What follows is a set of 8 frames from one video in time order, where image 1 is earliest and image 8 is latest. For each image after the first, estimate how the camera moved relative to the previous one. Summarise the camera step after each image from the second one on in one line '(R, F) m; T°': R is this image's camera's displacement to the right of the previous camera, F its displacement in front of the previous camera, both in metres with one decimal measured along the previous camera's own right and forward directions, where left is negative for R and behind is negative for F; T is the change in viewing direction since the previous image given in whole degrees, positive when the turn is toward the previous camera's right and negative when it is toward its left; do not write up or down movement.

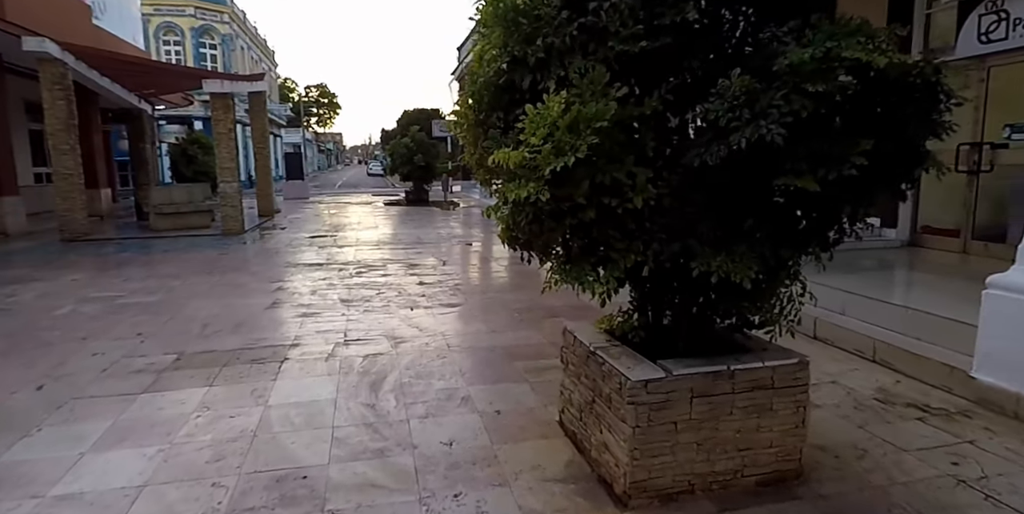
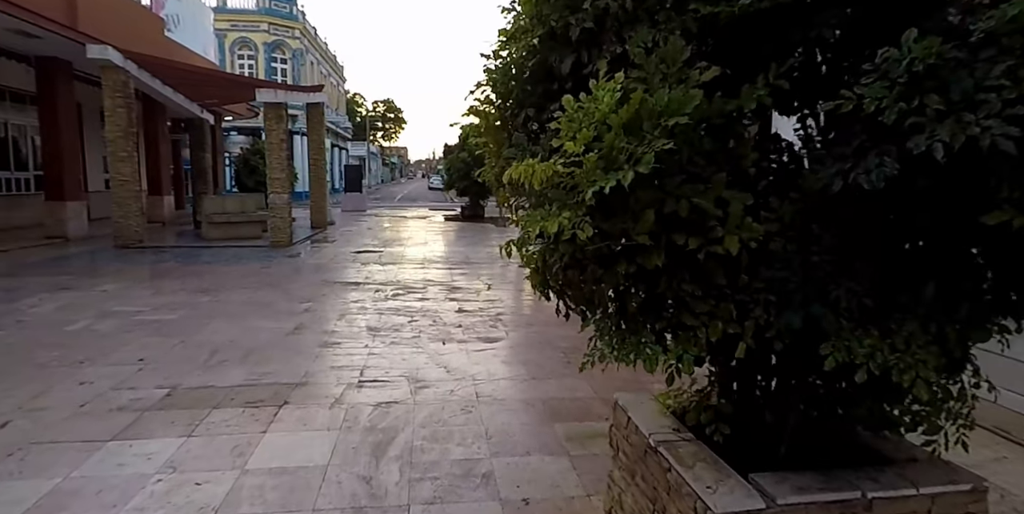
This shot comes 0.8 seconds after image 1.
(+0.1, +0.8) m; -6°
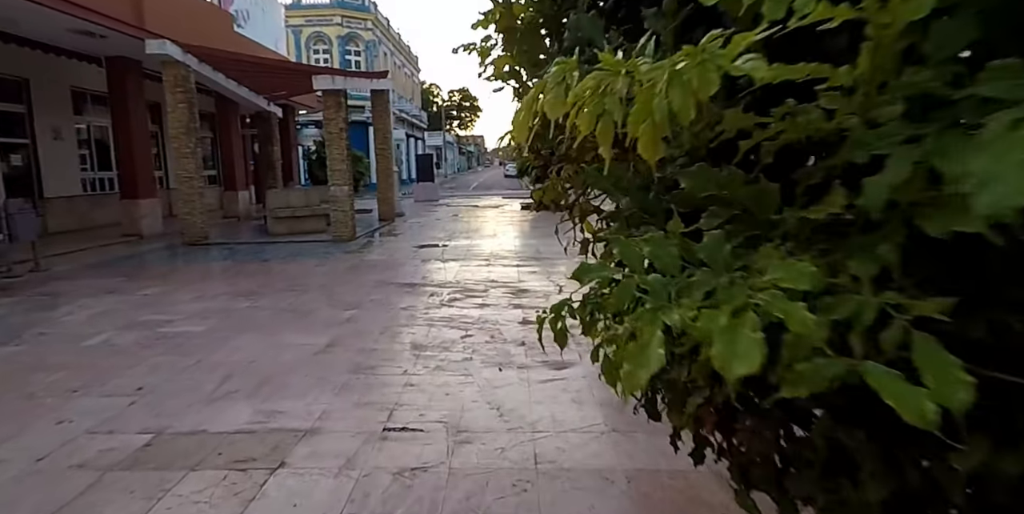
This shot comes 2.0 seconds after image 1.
(0.0, +1.1) m; -8°
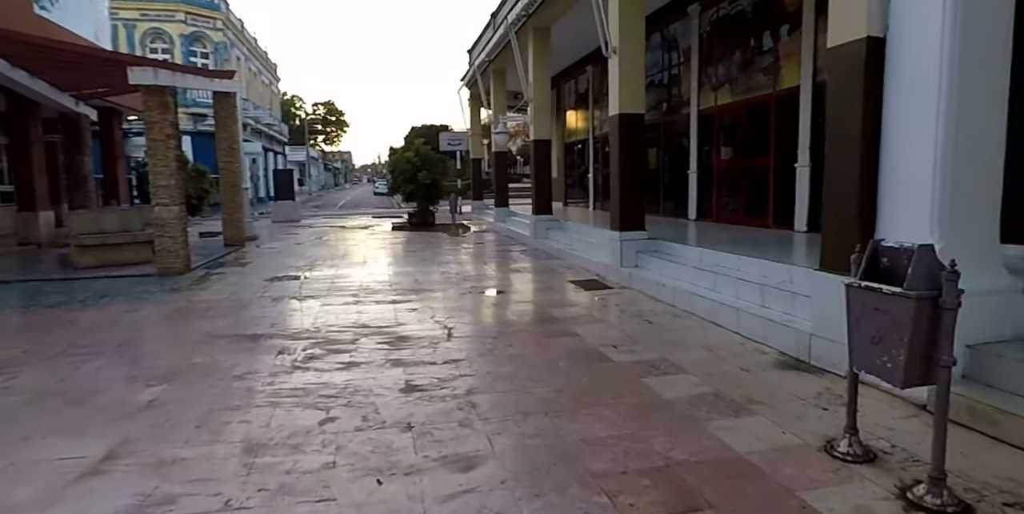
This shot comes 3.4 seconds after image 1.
(0.0, +1.3) m; +12°
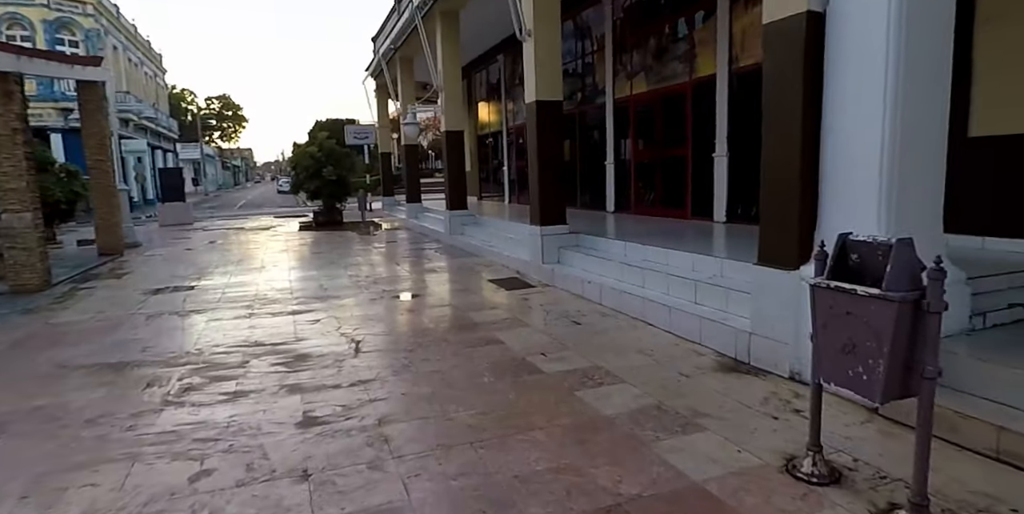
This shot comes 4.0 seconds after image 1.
(0.0, +0.5) m; +8°
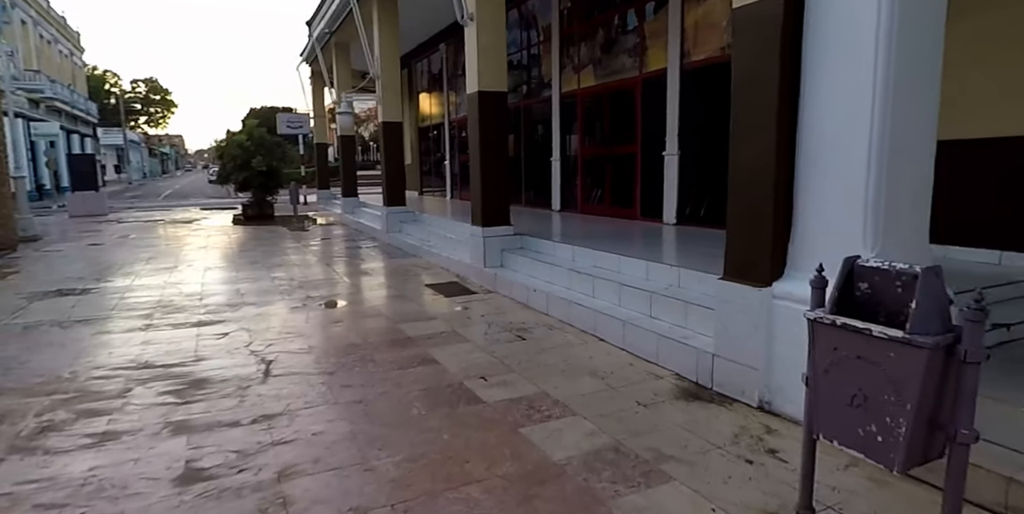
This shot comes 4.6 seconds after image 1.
(+0.1, +0.6) m; +5°
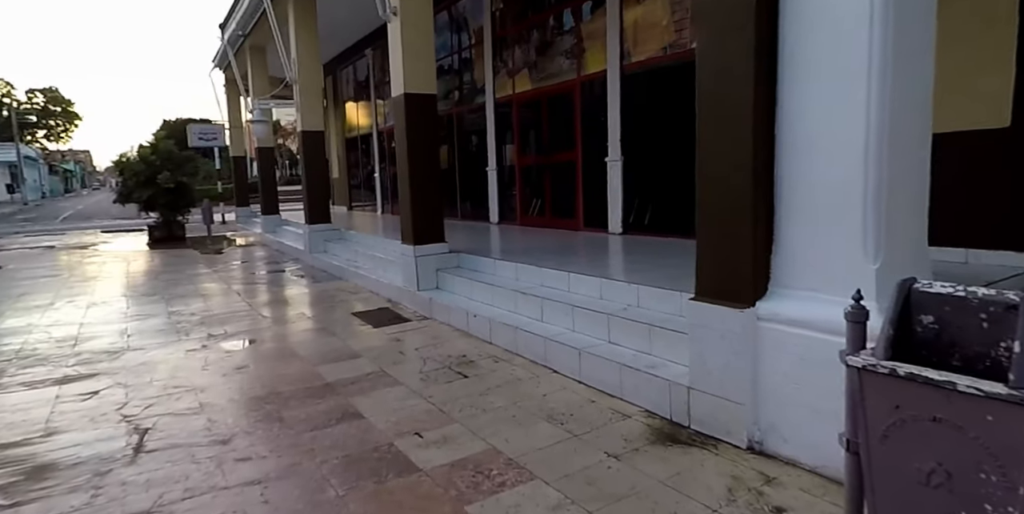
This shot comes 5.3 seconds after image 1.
(0.0, +0.6) m; +6°
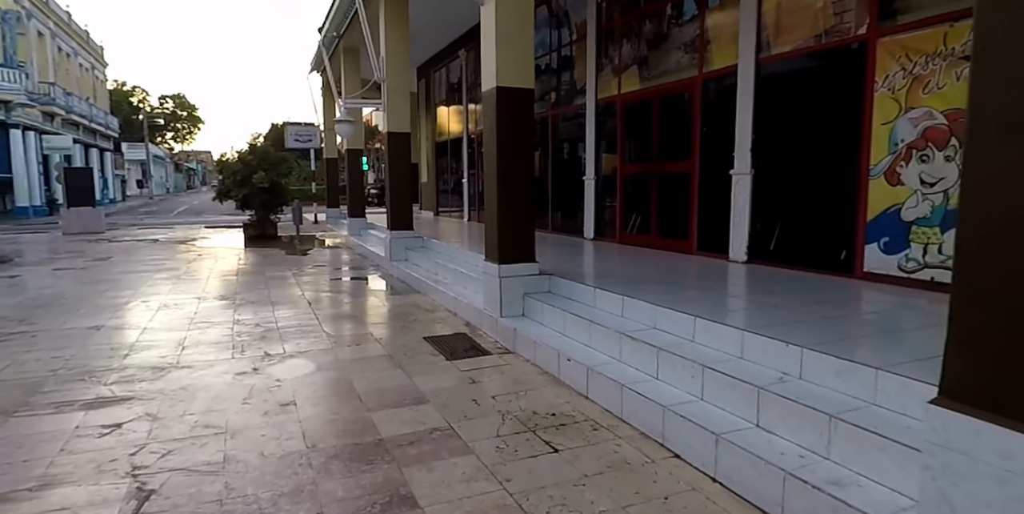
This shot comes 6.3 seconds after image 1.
(-0.2, +1.0) m; -8°
